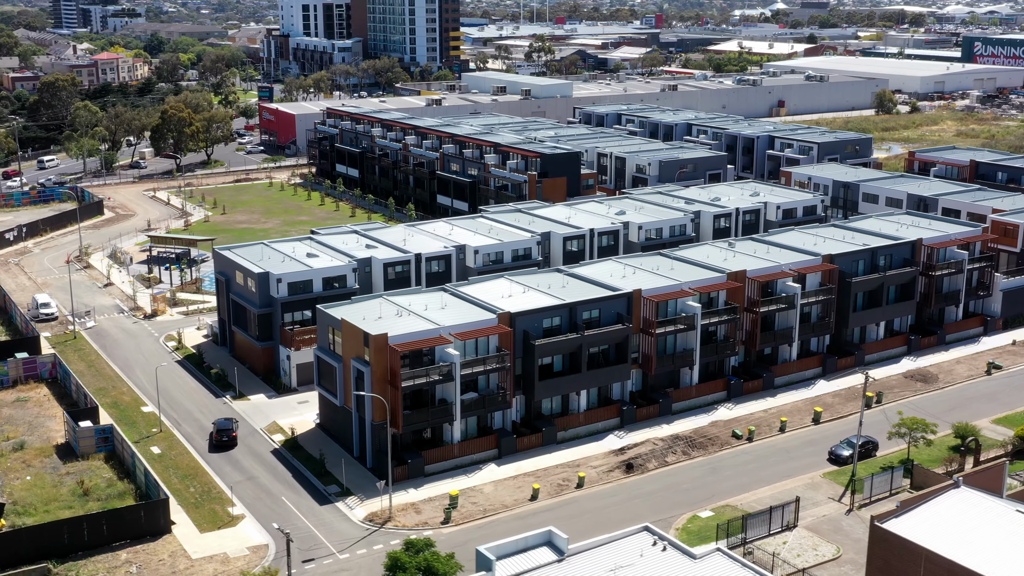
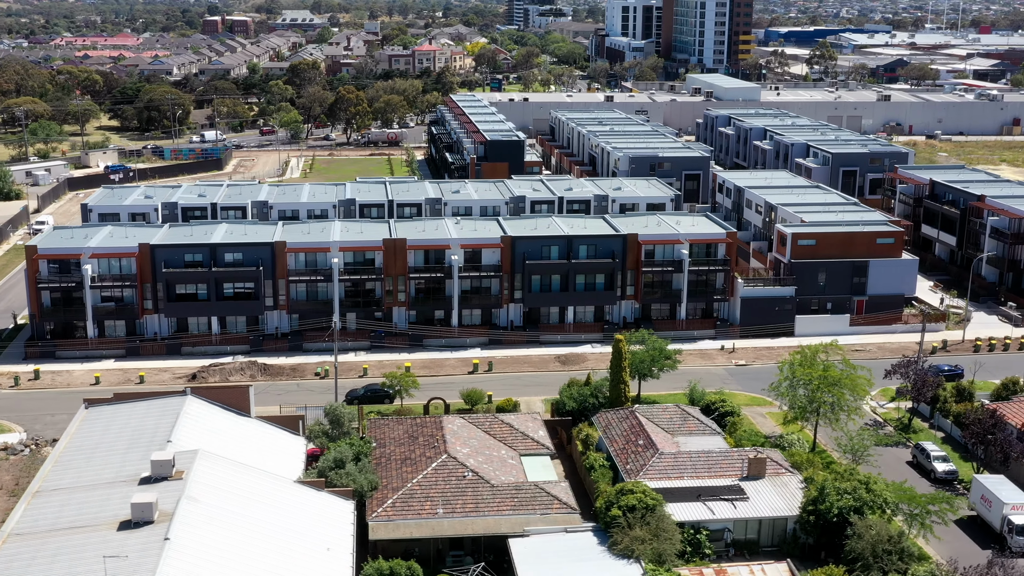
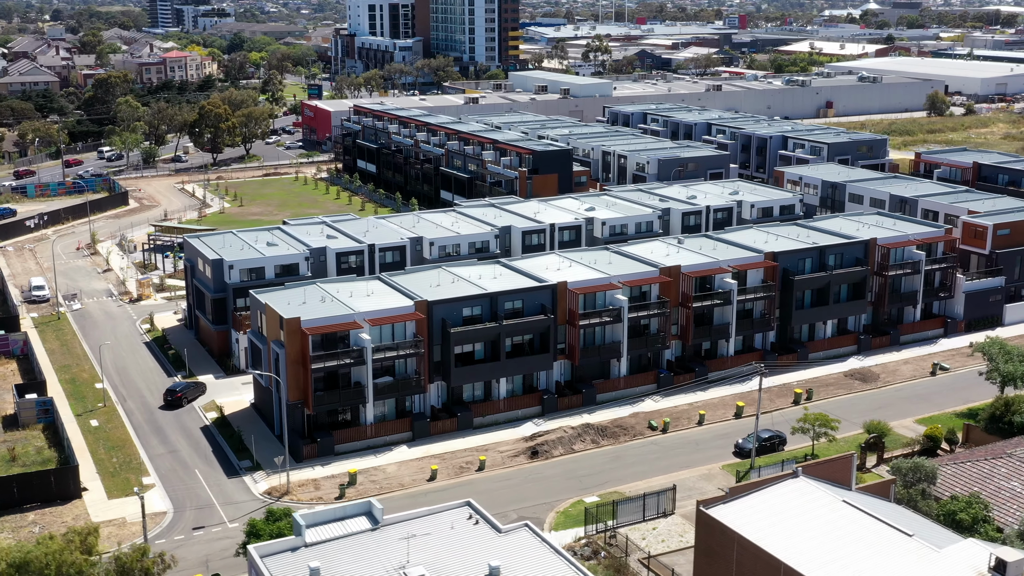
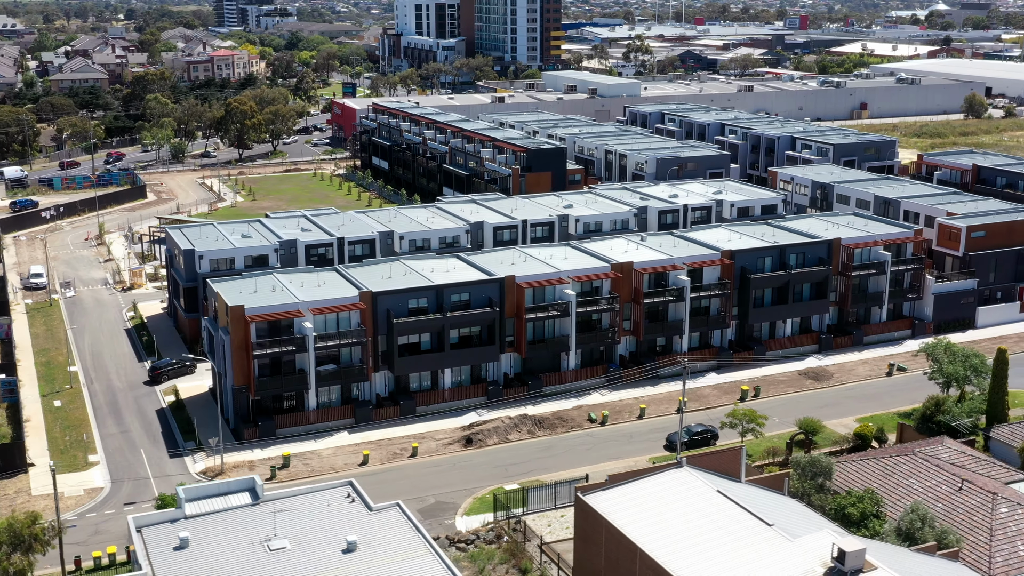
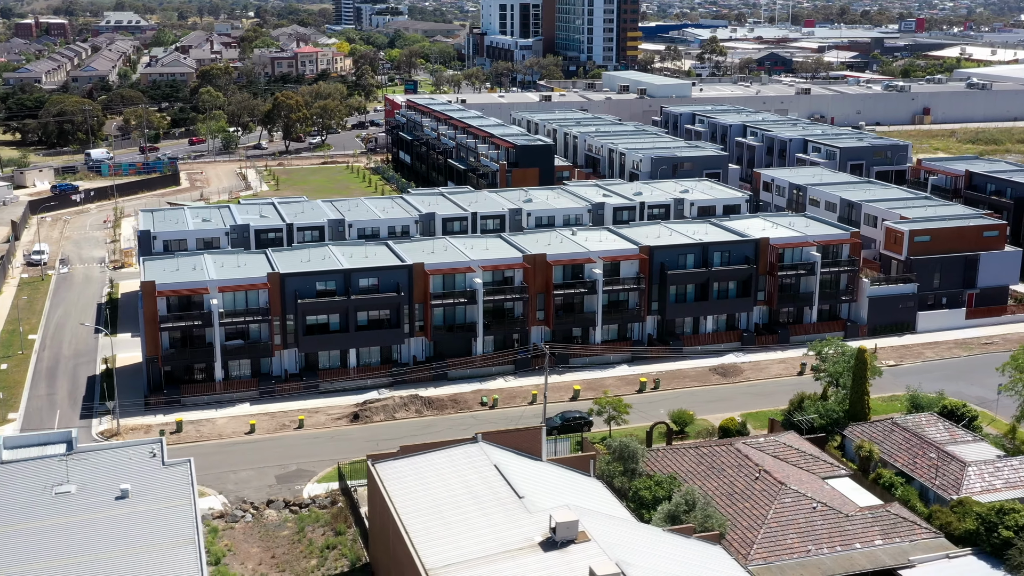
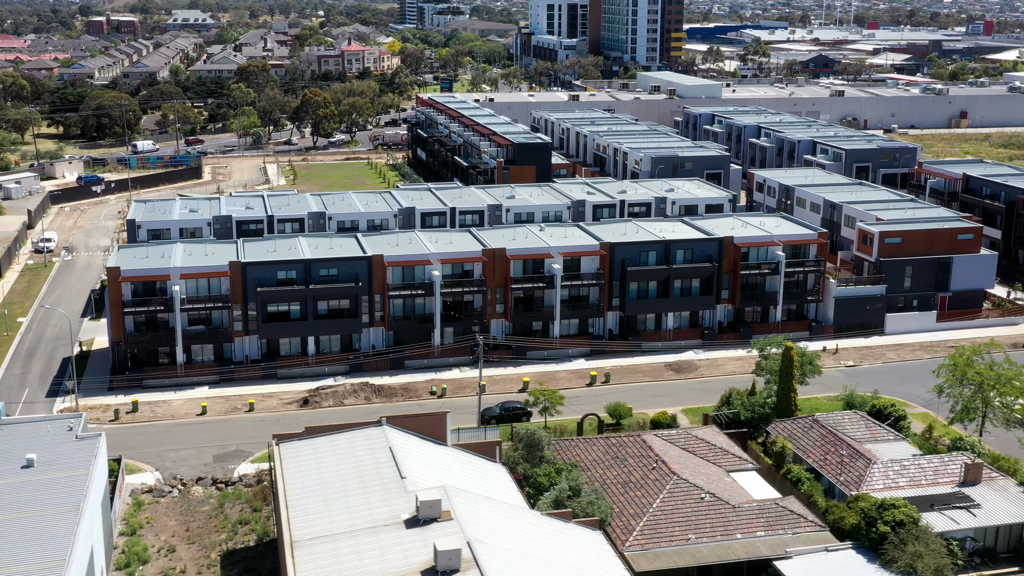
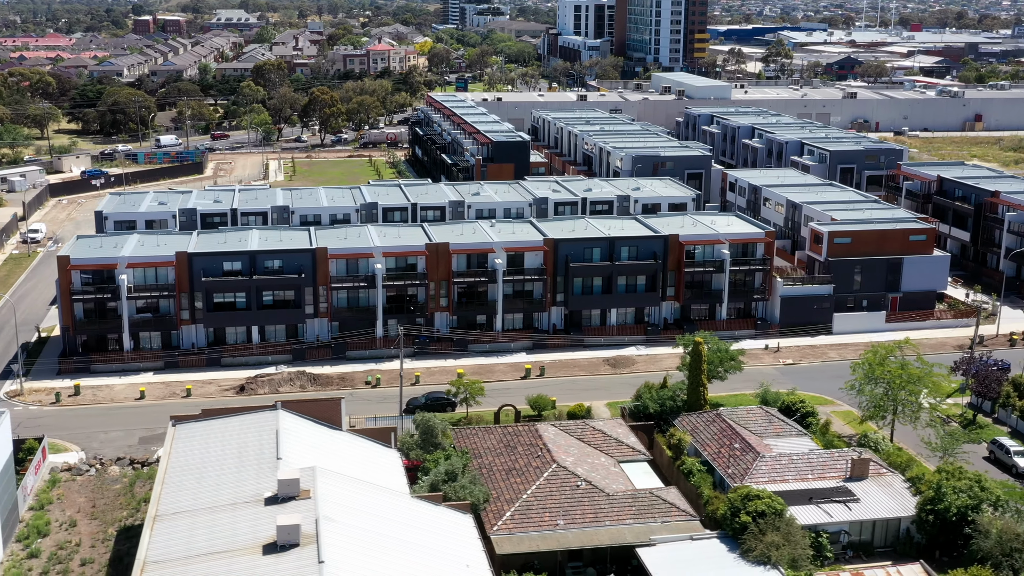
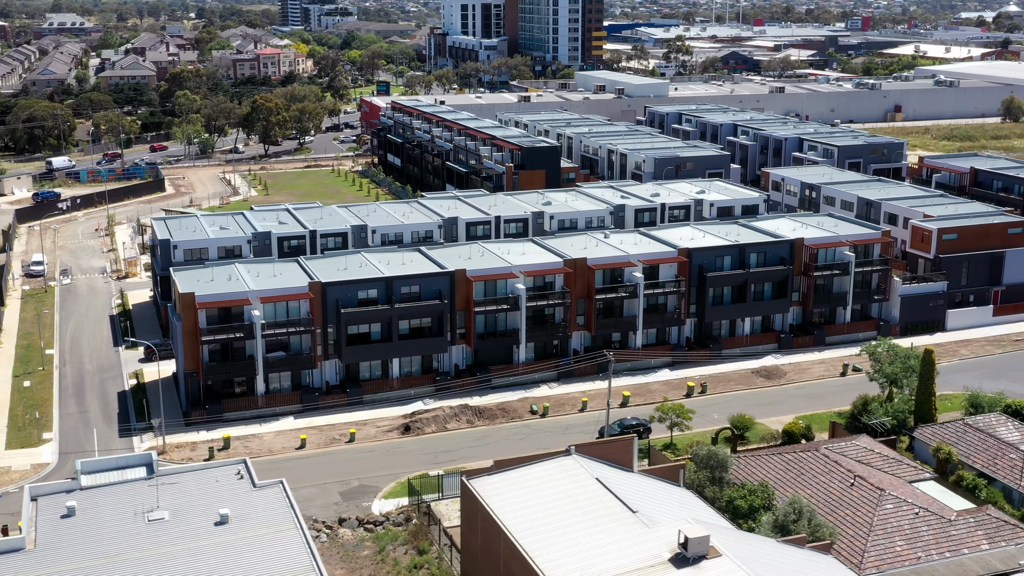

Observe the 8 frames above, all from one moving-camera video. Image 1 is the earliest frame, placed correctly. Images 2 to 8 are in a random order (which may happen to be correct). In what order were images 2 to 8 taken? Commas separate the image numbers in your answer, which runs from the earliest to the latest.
3, 4, 8, 5, 6, 7, 2
